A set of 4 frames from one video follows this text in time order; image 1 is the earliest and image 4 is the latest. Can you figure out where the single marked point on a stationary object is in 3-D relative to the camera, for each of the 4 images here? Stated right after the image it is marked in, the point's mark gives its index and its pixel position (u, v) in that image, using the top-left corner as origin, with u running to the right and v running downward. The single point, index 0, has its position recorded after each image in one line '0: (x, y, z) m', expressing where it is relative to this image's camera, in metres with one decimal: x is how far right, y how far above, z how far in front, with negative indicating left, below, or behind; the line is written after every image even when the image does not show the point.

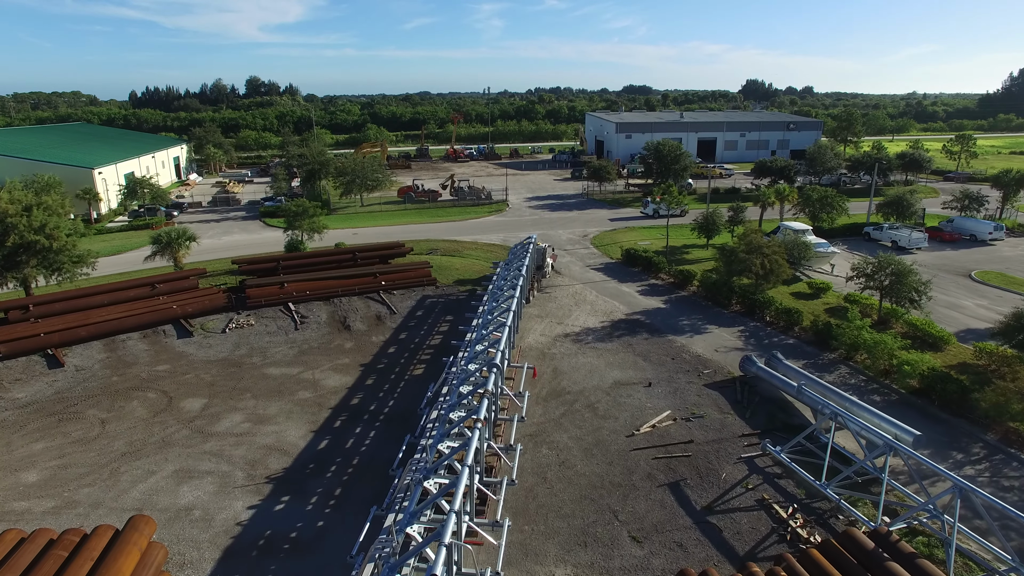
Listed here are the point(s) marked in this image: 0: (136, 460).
0: (-8.3, -3.8, +13.2) m
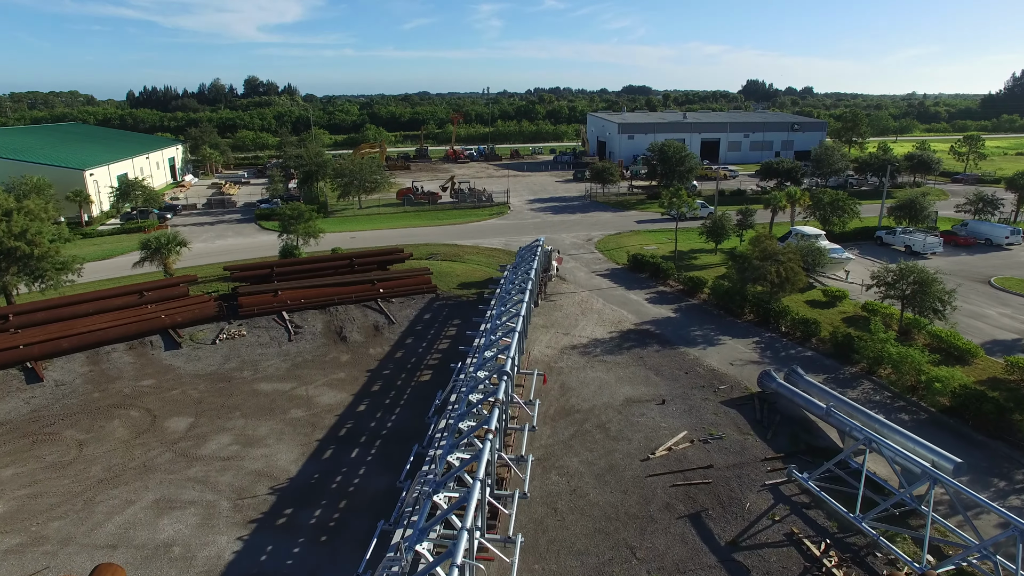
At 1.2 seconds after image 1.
0: (-8.2, -4.1, +12.3) m
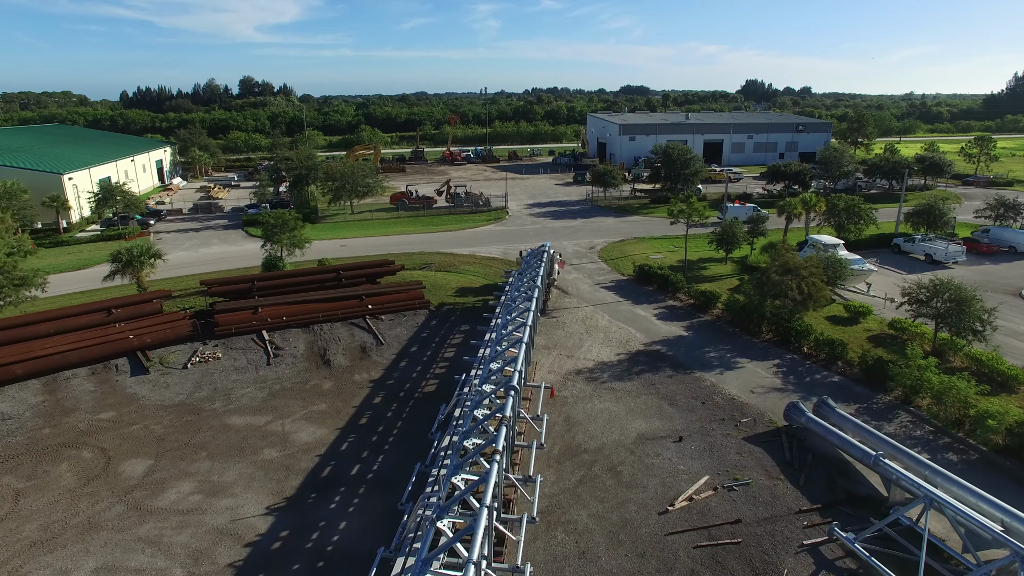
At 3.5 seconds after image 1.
0: (-8.2, -4.7, +10.6) m
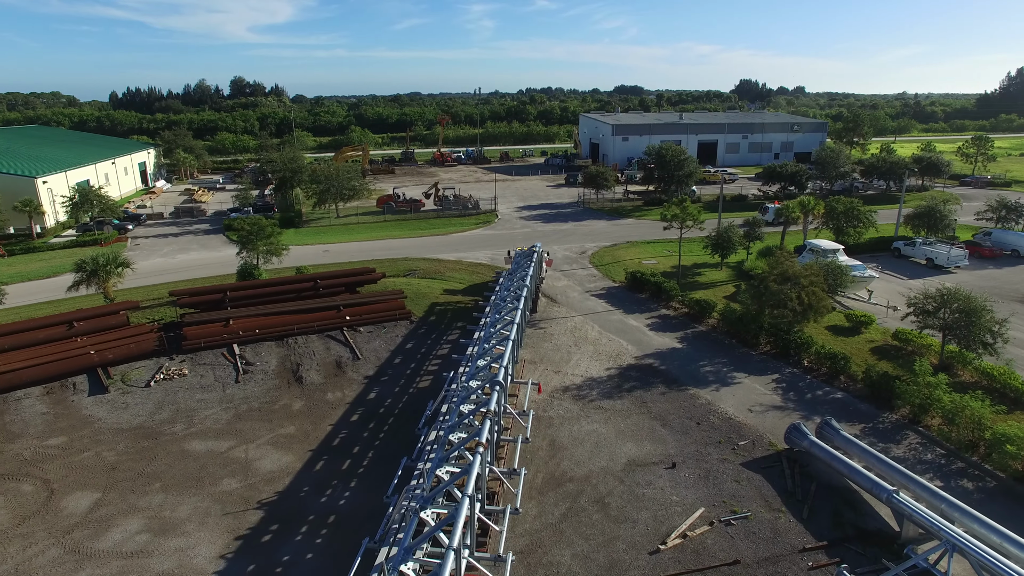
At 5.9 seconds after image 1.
0: (-8.6, -5.0, +9.5) m
